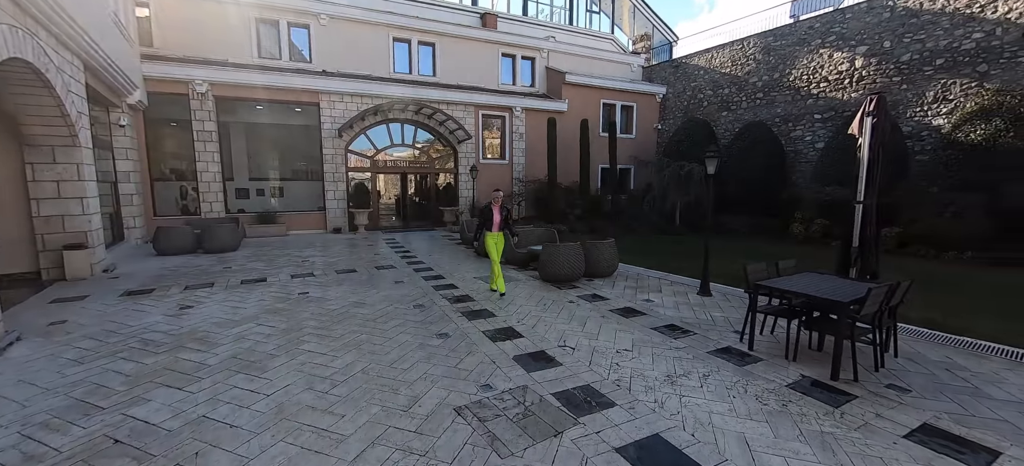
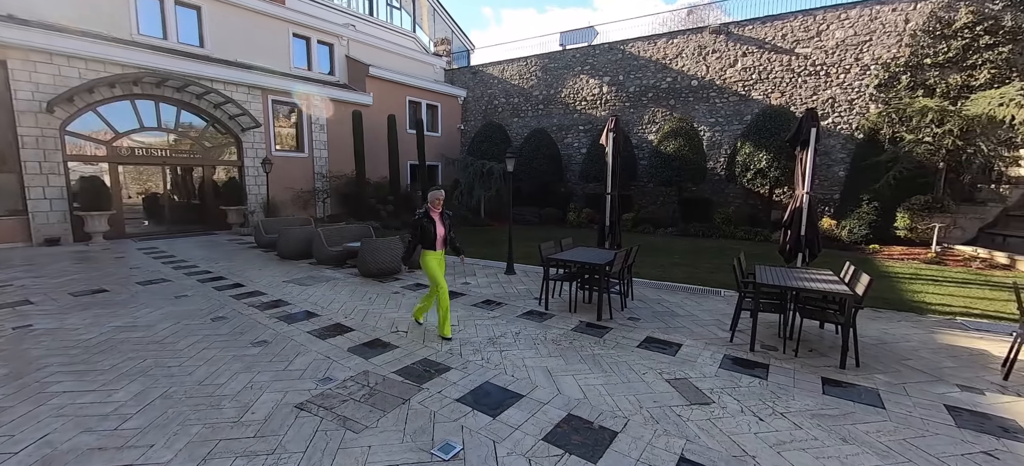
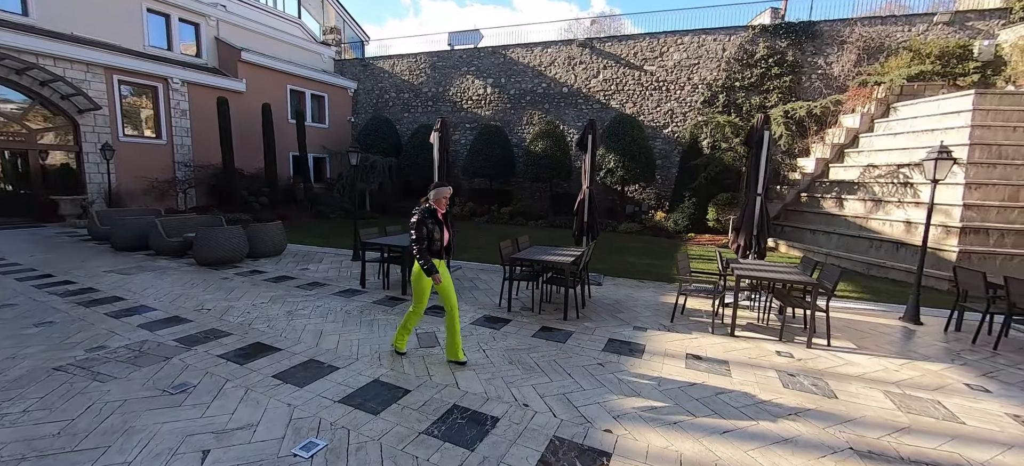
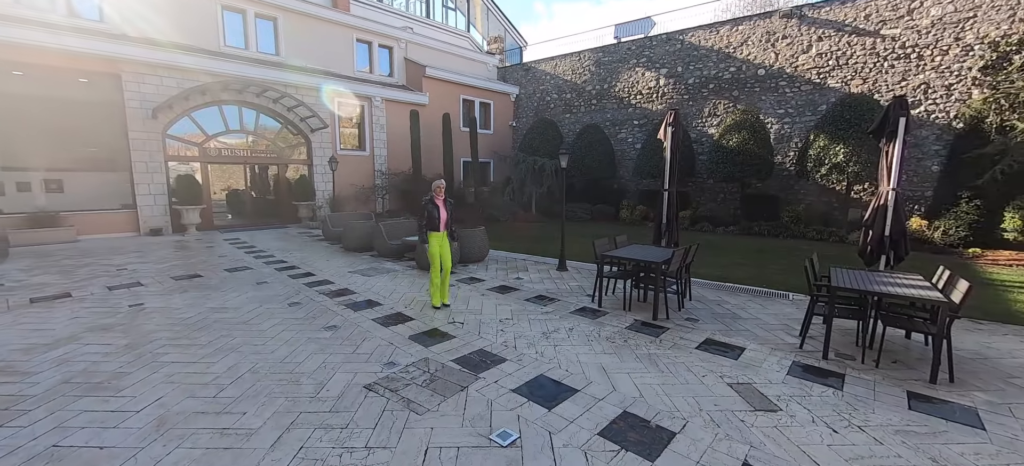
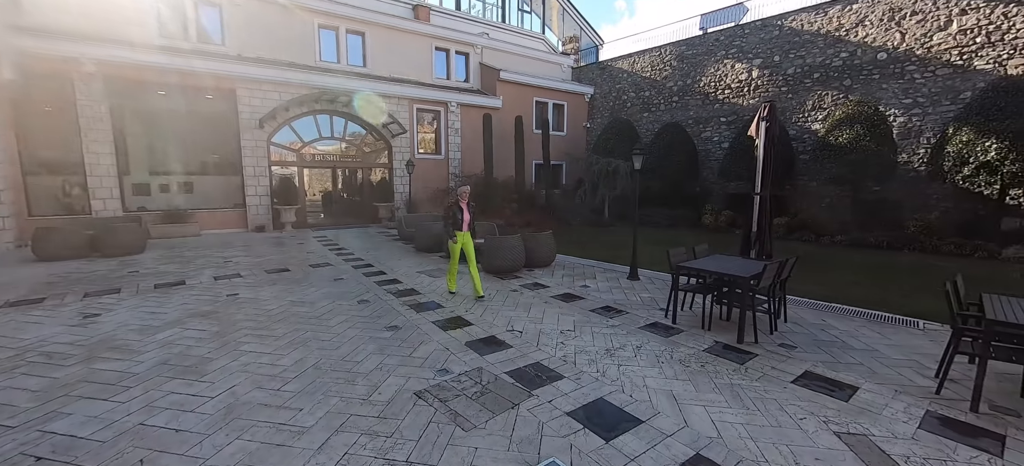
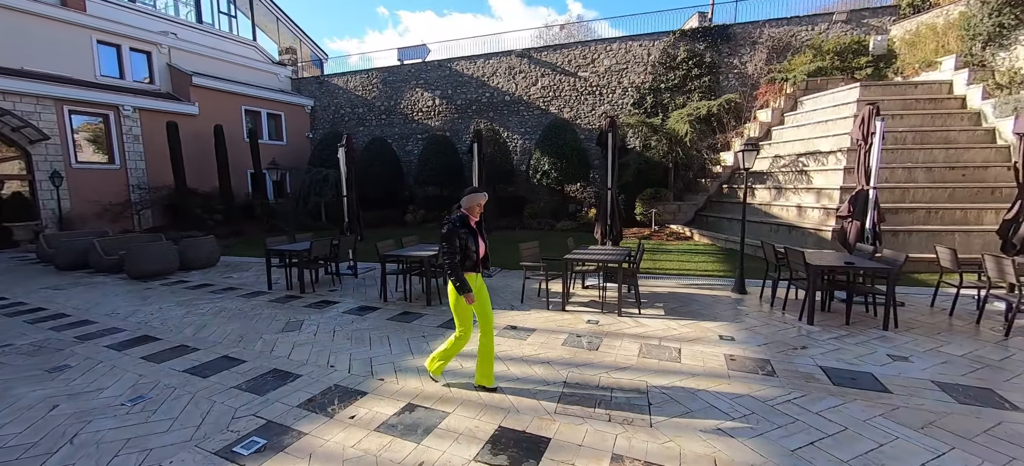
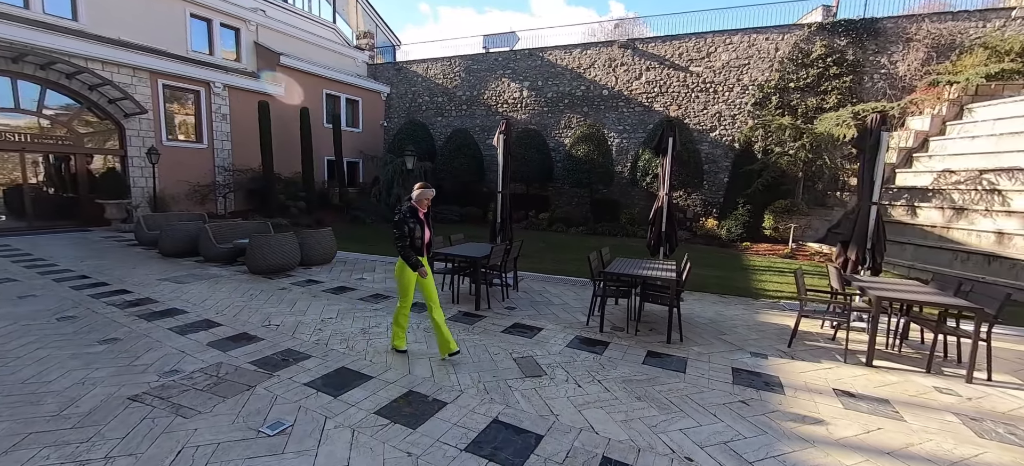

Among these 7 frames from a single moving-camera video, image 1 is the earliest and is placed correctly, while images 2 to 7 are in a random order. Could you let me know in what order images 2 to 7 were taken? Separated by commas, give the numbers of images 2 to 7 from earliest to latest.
5, 4, 2, 7, 3, 6
